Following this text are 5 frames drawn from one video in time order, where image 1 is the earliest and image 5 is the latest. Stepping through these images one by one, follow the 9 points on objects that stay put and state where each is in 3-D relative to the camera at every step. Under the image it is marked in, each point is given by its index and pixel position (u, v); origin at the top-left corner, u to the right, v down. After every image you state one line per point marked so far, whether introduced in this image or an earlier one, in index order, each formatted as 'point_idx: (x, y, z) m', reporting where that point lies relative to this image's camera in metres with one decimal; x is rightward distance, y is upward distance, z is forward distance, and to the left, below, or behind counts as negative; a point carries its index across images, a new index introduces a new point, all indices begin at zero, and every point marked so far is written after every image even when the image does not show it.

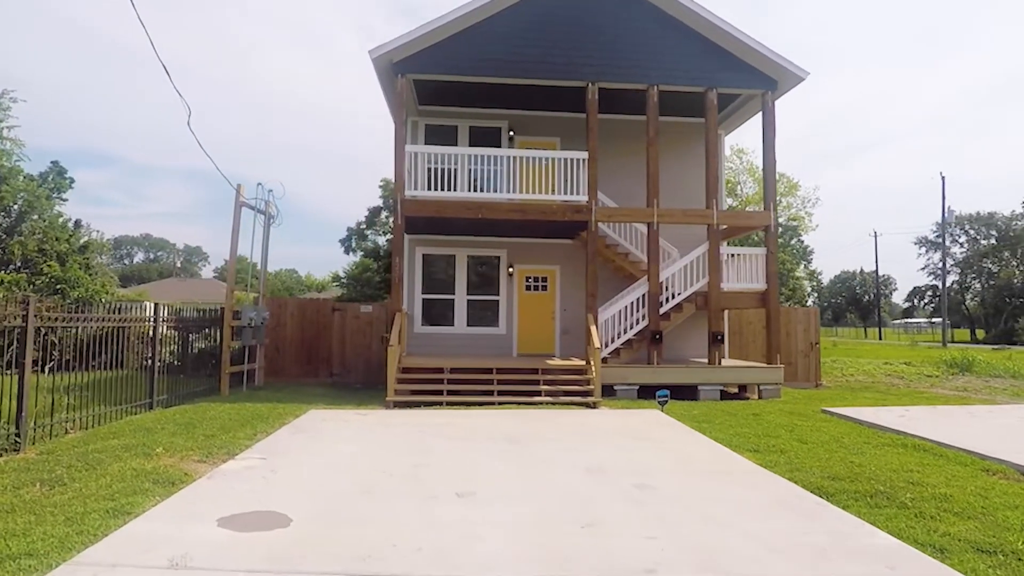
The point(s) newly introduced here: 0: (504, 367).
0: (-0.1, -1.4, +9.7) m
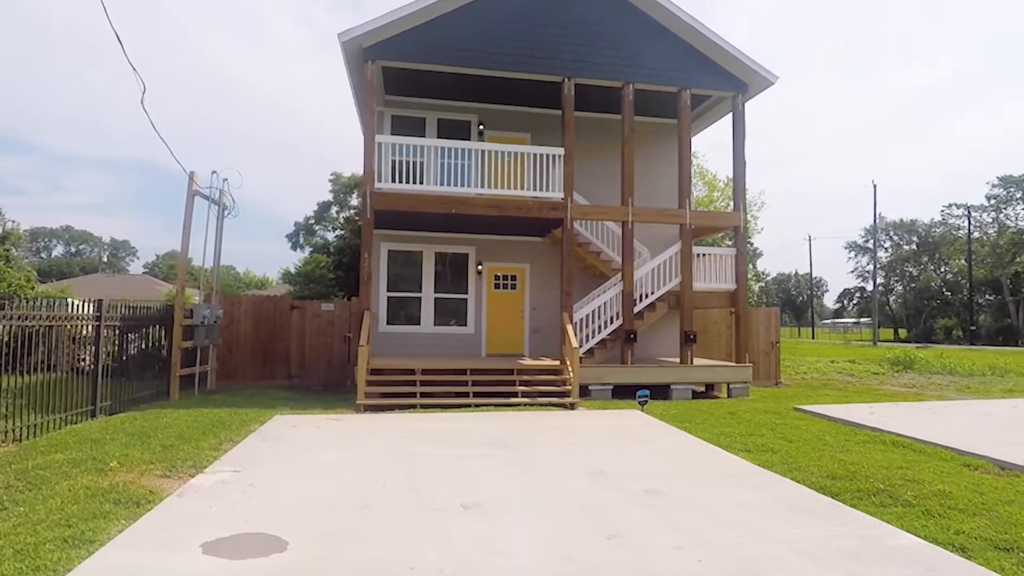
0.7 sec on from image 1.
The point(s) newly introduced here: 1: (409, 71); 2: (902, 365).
0: (-0.6, -1.3, +9.4) m
1: (-1.9, +4.0, +10.4) m
2: (+10.9, -2.2, +15.6) m
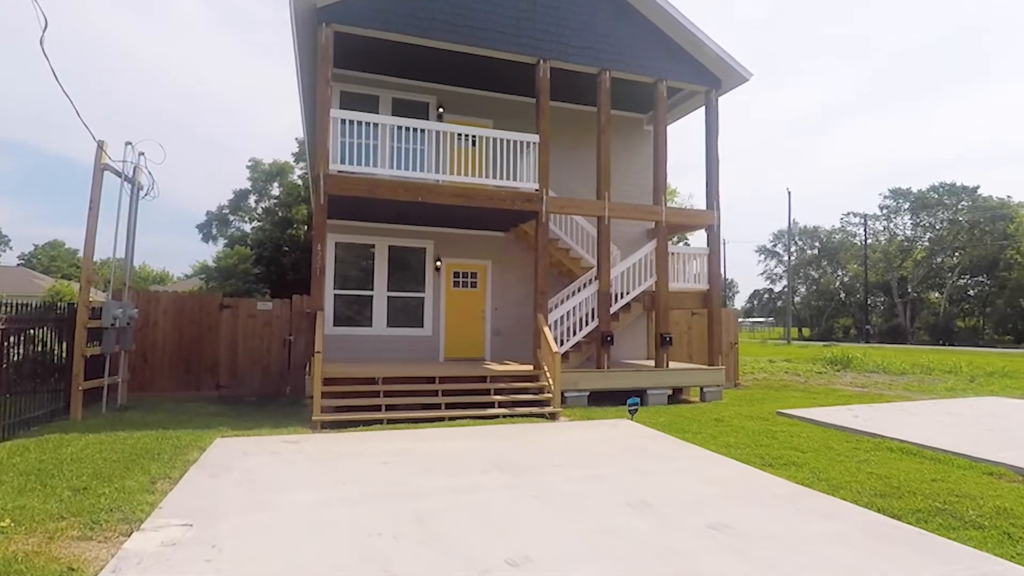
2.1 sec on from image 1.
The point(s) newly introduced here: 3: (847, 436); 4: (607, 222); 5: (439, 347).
0: (-1.0, -1.3, +8.4) m
1: (-2.4, +4.1, +9.2) m
2: (+9.5, -2.2, +16.2) m
3: (+4.2, -1.8, +7.0) m
4: (+1.6, +1.1, +9.7) m
5: (-1.4, -1.1, +10.8) m
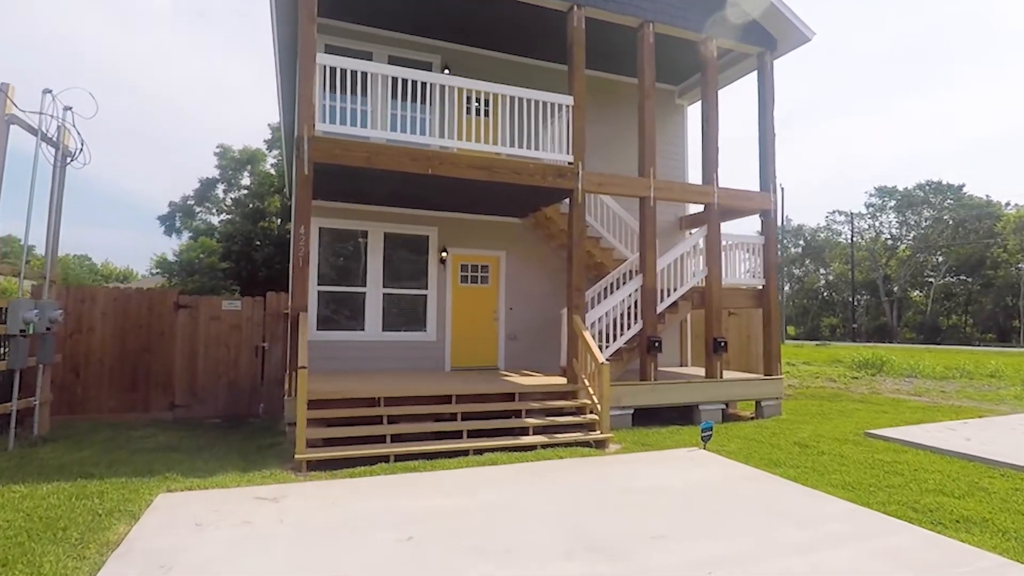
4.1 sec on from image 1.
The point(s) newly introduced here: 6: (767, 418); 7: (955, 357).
0: (-0.5, -1.2, +6.7) m
1: (-2.0, +4.1, +7.4) m
2: (+9.6, -2.1, +14.9) m
3: (+4.6, -1.8, +5.5) m
4: (+2.0, +1.2, +8.1) m
5: (-1.1, -1.1, +9.1) m
6: (+3.9, -2.0, +8.6) m
7: (+13.4, -2.1, +17.1) m
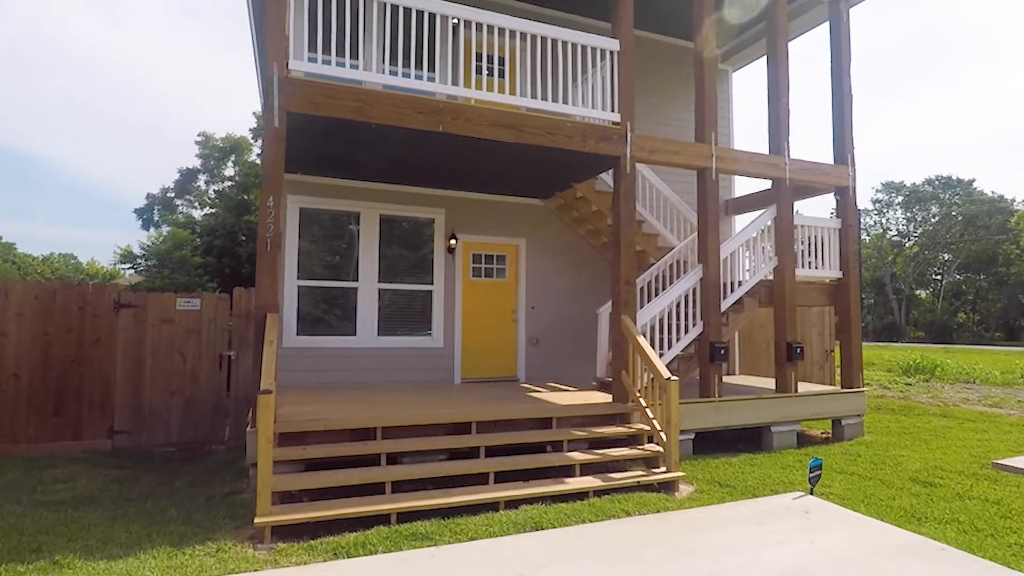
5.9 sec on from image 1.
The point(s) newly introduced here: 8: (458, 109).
0: (-0.2, -1.2, +5.1) m
1: (-1.7, +4.2, +5.8) m
2: (+9.8, -2.0, +13.5) m
3: (+5.0, -1.7, +4.0) m
4: (+2.3, +1.3, +6.5) m
5: (-0.8, -1.0, +7.5) m
6: (+4.2, -1.9, +7.0) m
7: (+13.7, -2.0, +15.7) m
8: (-0.5, +1.7, +5.5) m
